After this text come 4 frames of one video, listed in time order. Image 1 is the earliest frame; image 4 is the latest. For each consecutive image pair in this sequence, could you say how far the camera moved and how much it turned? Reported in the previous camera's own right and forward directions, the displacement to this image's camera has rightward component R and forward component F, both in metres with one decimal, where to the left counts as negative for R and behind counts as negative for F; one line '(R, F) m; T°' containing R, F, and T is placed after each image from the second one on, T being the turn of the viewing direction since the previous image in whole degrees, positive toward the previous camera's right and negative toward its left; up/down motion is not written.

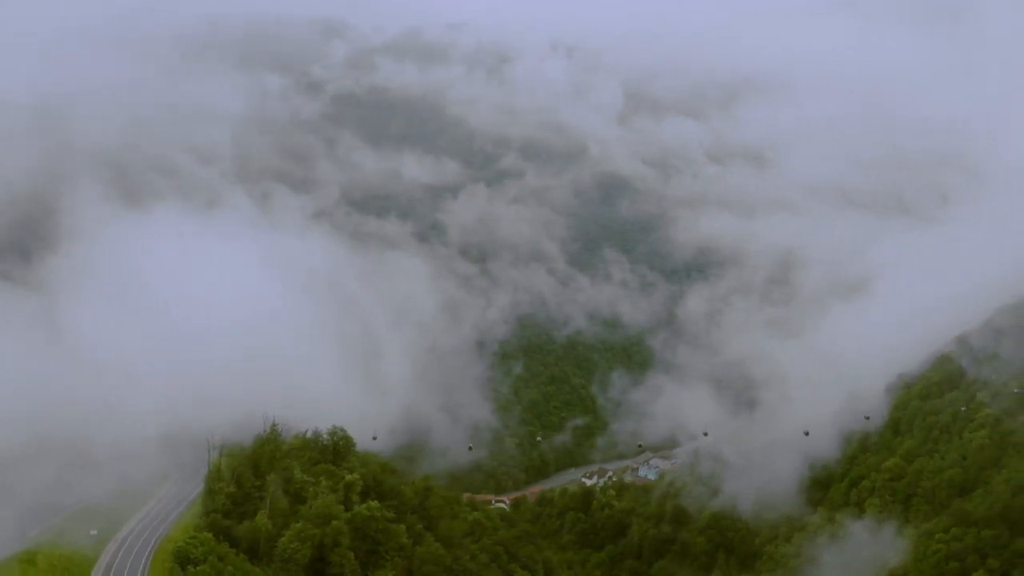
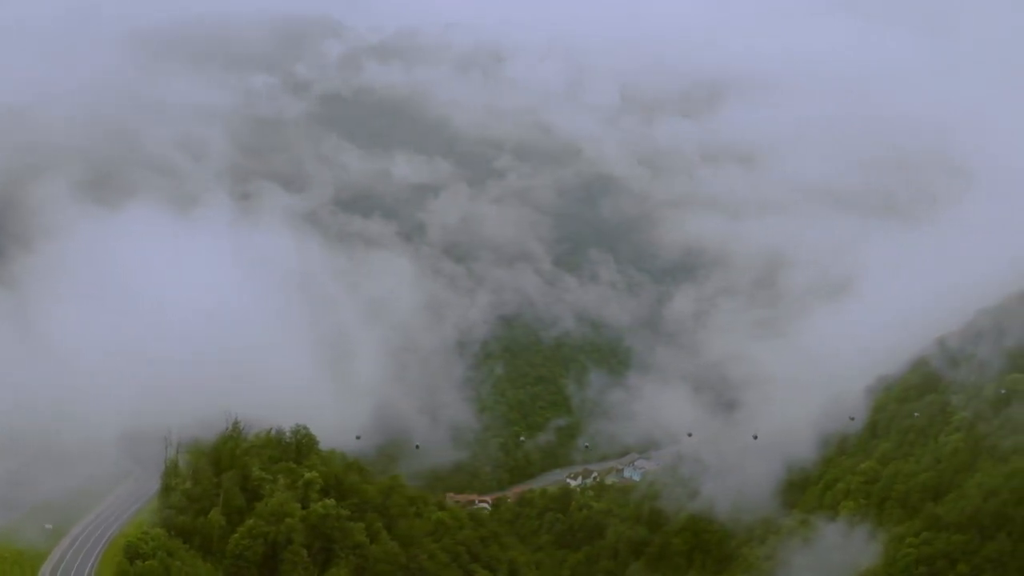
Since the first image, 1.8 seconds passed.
(+0.9, 0.0) m; -1°
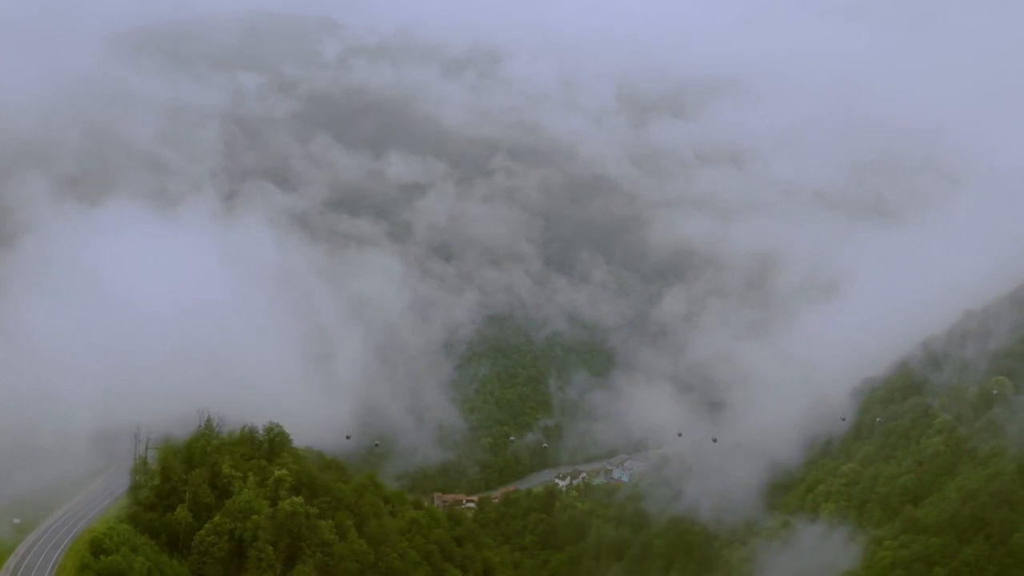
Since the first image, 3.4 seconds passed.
(+0.6, 0.0) m; -1°
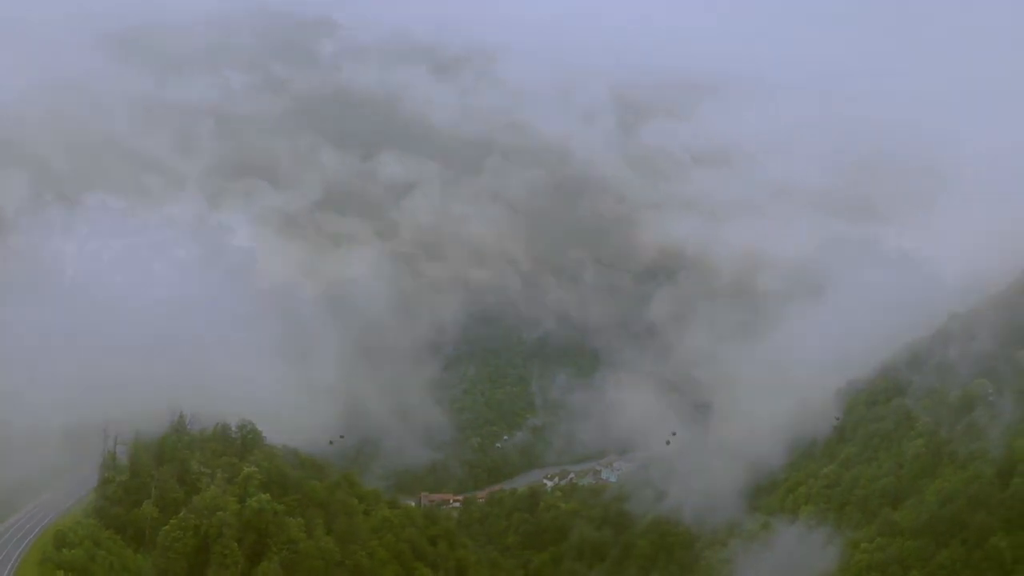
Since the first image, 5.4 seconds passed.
(+0.7, 0.0) m; -1°
